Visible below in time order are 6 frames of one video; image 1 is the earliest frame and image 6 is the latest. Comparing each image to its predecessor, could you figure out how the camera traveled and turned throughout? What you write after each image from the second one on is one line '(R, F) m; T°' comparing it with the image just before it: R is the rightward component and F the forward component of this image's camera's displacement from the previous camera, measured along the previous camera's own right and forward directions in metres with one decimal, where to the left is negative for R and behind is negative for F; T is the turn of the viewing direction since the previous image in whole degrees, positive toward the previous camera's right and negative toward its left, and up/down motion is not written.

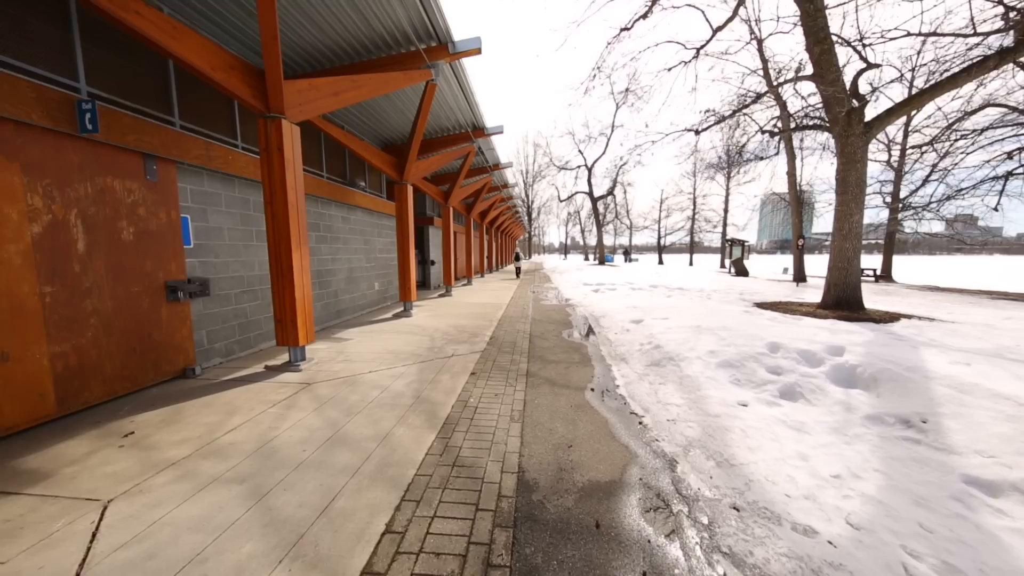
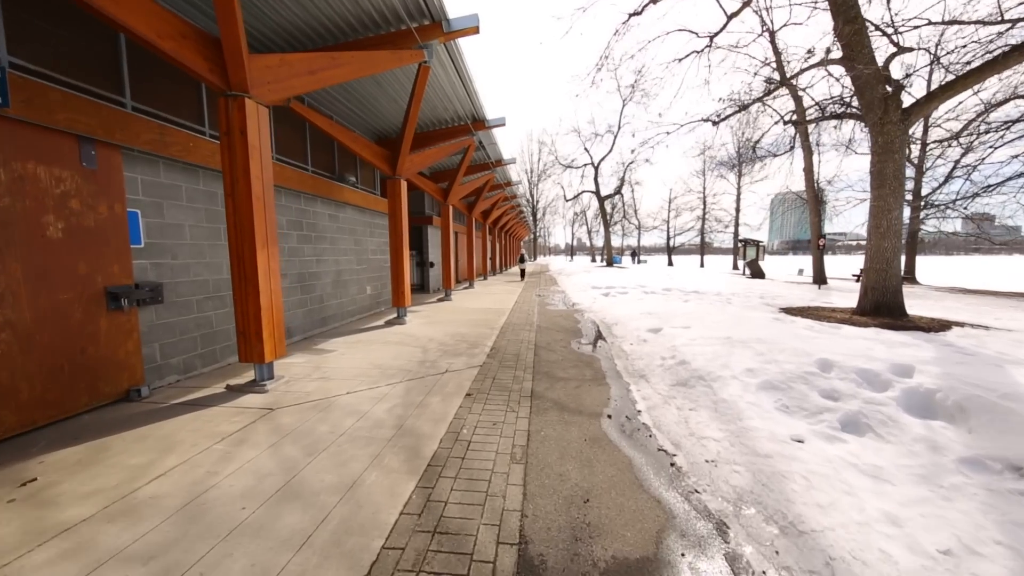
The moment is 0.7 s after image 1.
(0.0, +0.7) m; -1°
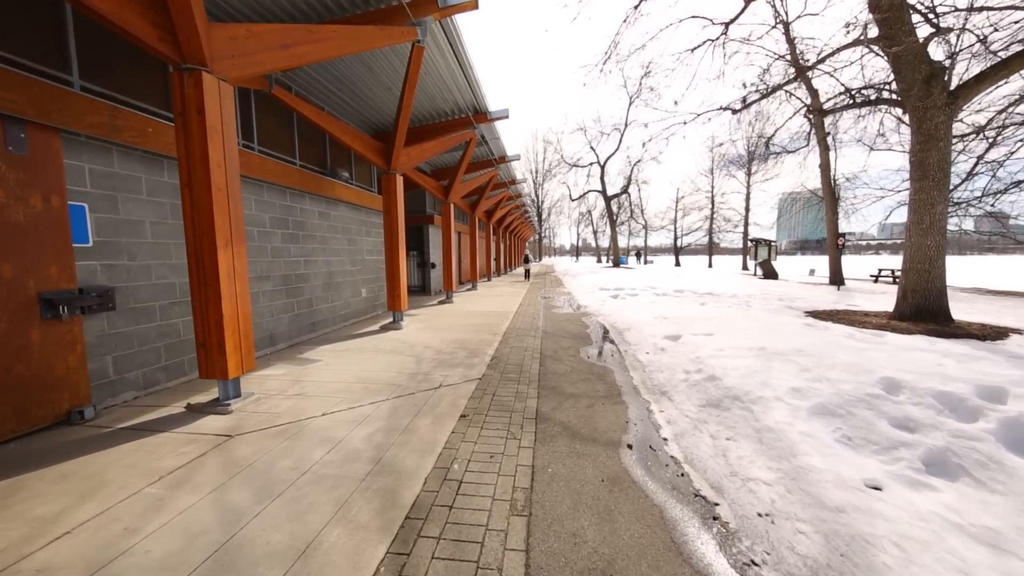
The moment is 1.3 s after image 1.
(0.0, +0.6) m; -1°
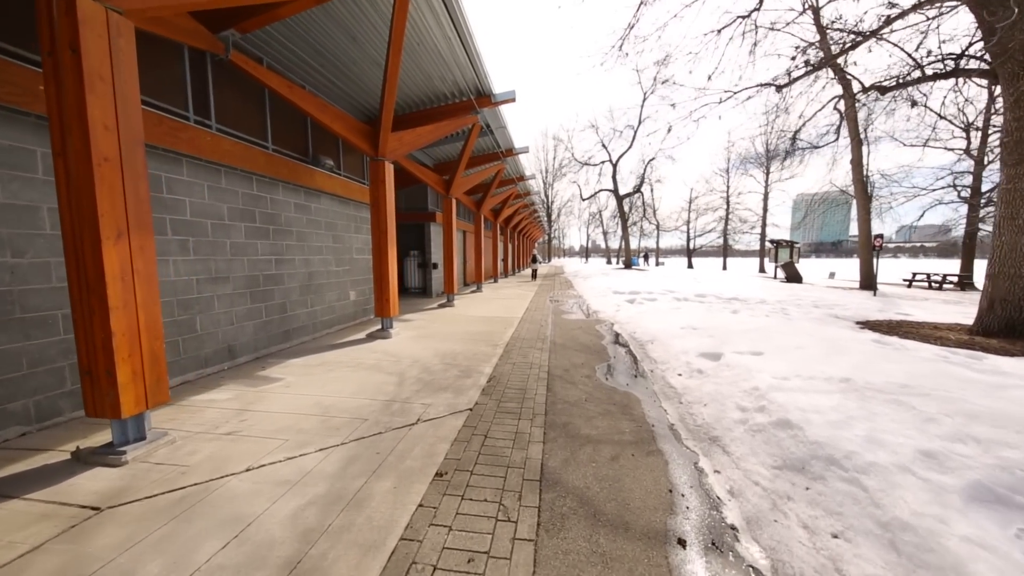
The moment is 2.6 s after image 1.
(+0.1, +1.1) m; -2°
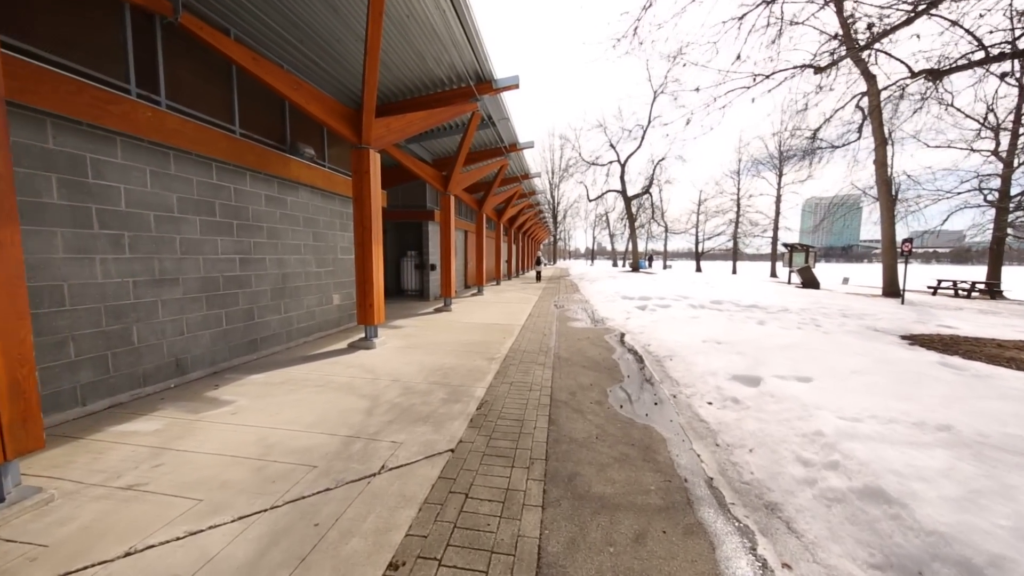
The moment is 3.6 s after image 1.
(+0.1, +0.8) m; -1°
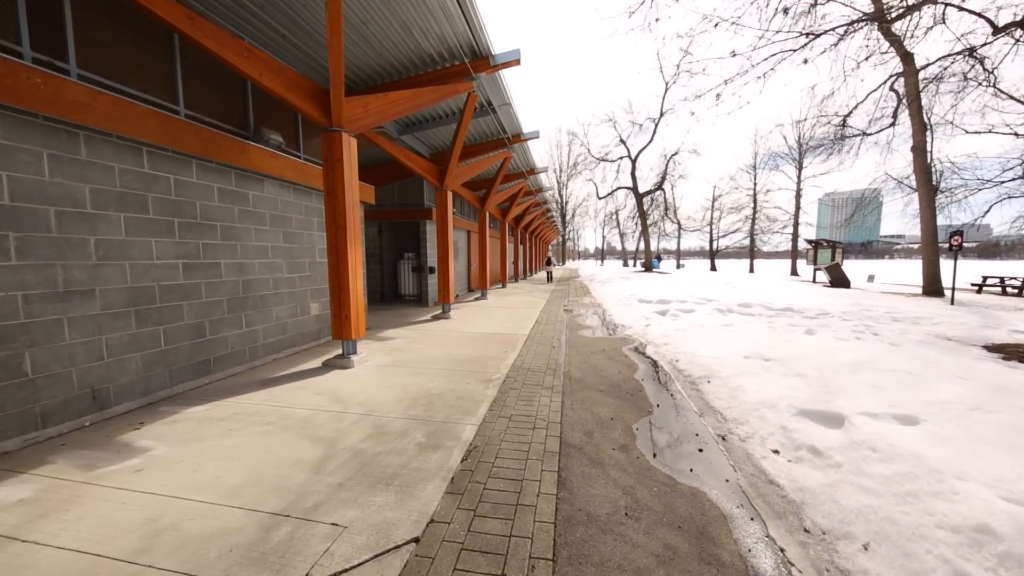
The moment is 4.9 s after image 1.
(+0.1, +1.0) m; -2°
